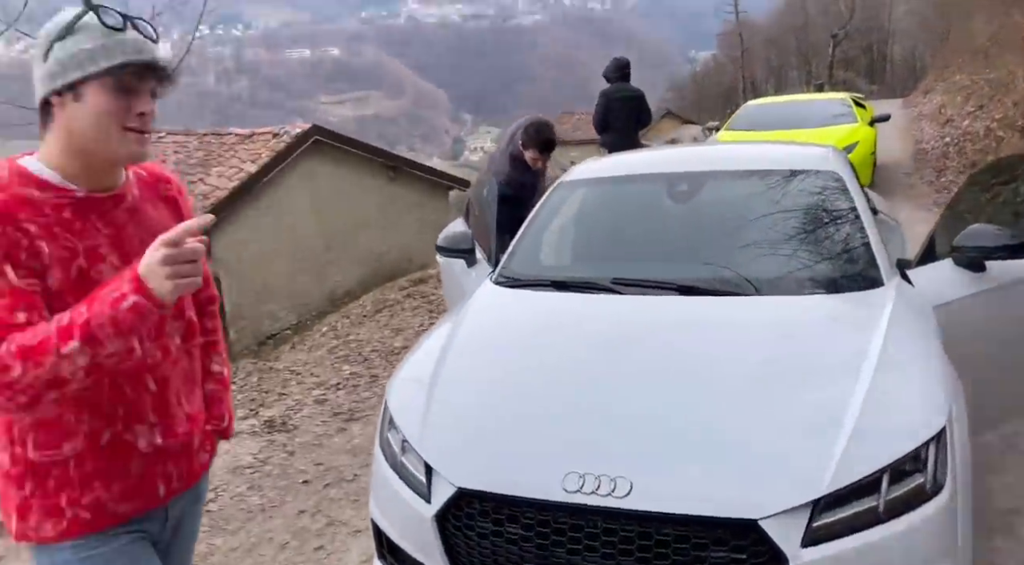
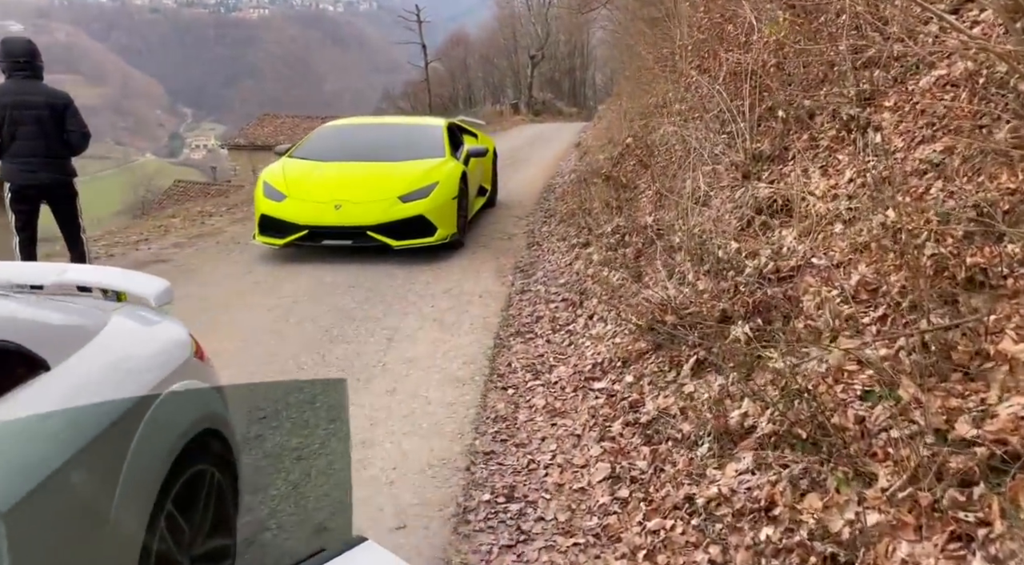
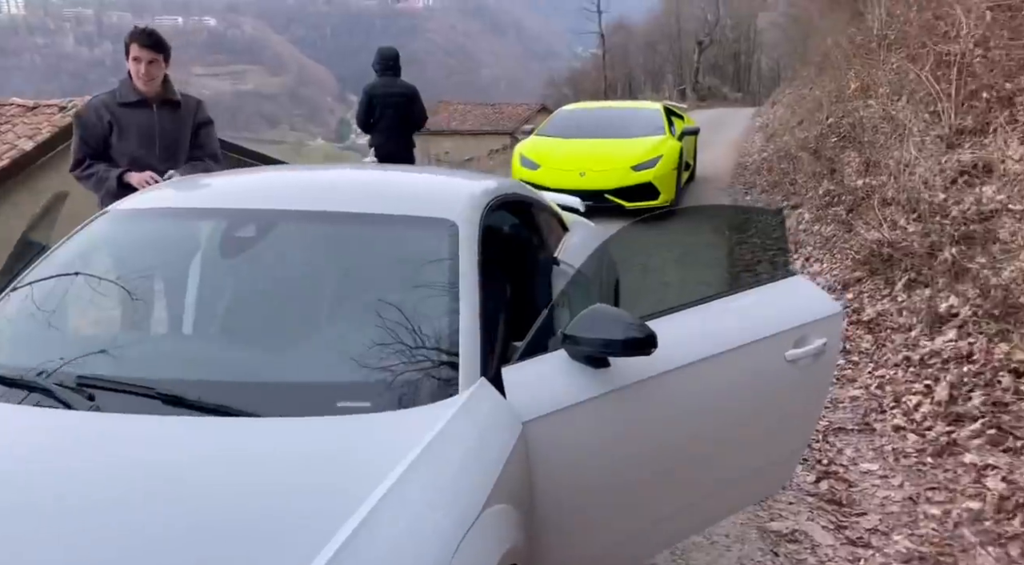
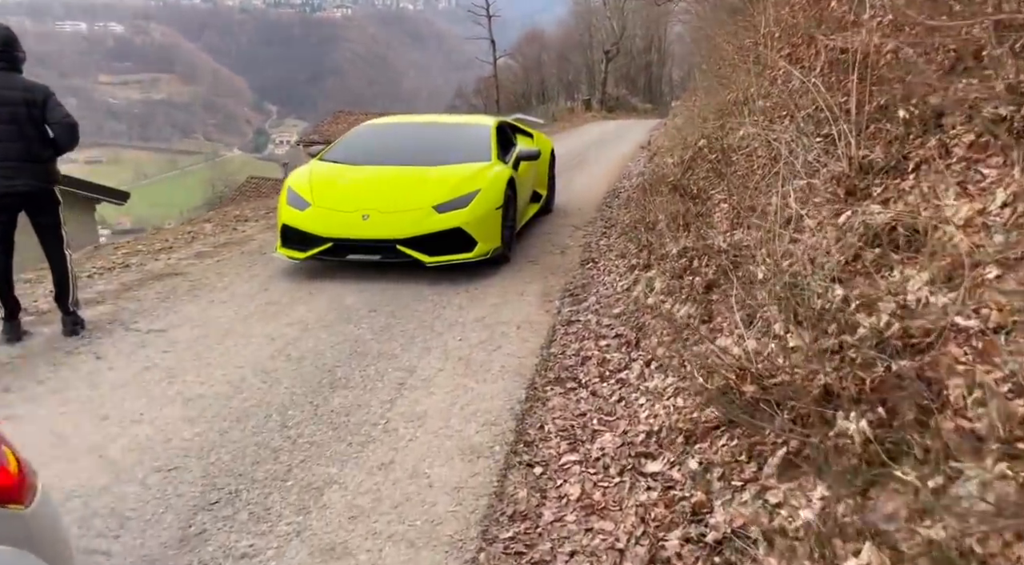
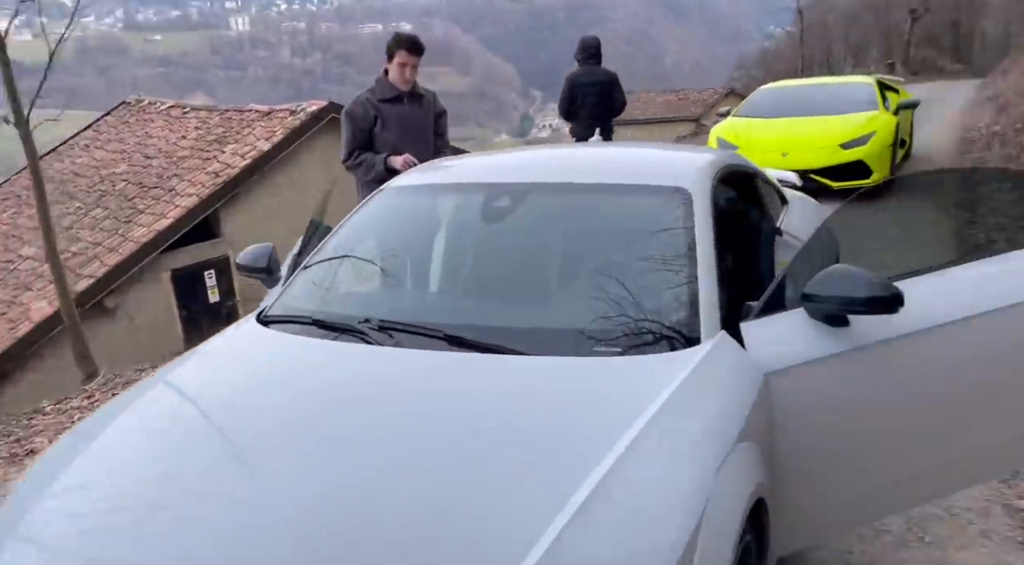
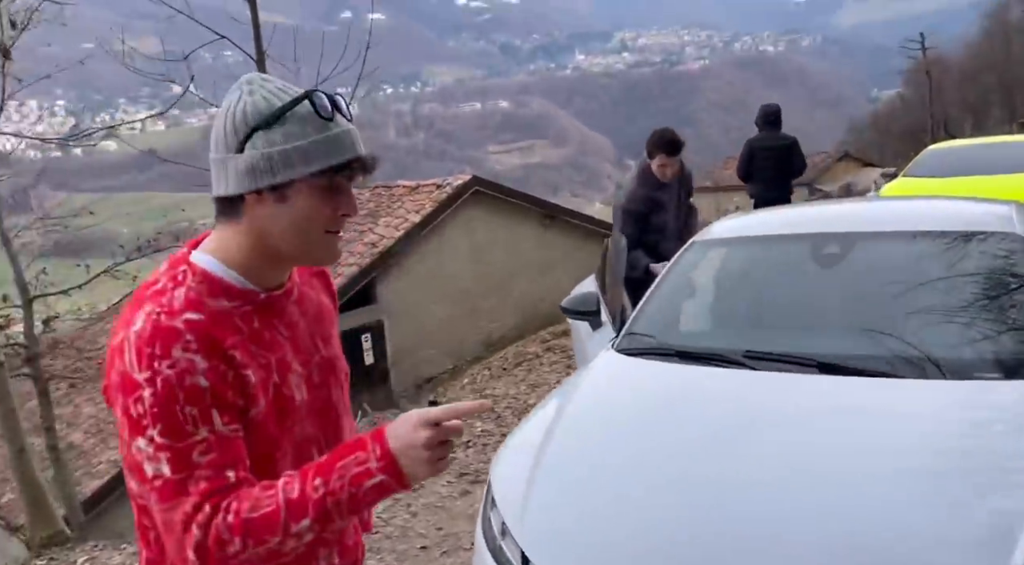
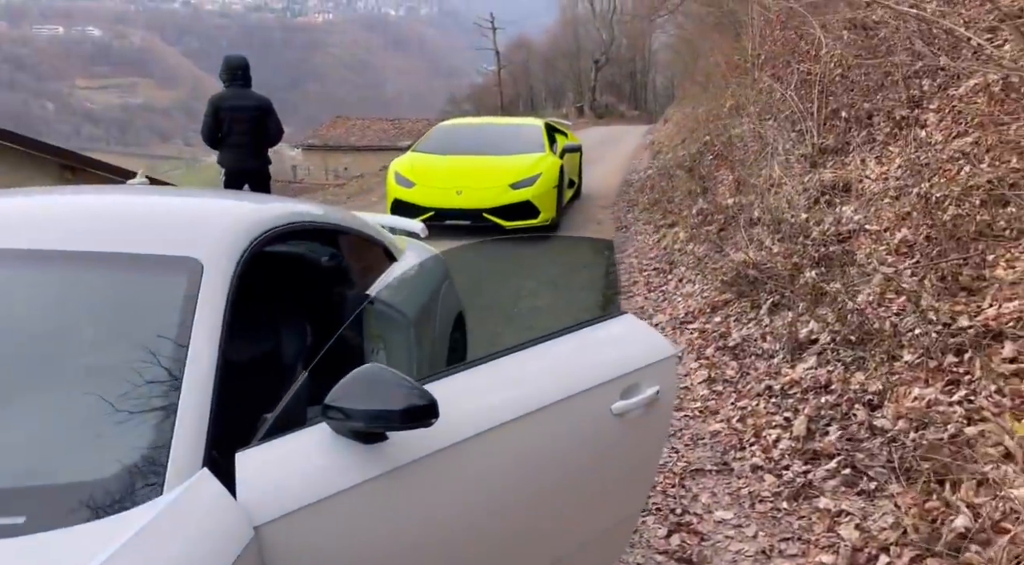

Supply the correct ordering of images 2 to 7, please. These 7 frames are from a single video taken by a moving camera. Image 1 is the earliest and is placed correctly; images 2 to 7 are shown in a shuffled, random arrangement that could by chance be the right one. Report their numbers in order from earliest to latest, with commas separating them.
6, 5, 3, 7, 2, 4
